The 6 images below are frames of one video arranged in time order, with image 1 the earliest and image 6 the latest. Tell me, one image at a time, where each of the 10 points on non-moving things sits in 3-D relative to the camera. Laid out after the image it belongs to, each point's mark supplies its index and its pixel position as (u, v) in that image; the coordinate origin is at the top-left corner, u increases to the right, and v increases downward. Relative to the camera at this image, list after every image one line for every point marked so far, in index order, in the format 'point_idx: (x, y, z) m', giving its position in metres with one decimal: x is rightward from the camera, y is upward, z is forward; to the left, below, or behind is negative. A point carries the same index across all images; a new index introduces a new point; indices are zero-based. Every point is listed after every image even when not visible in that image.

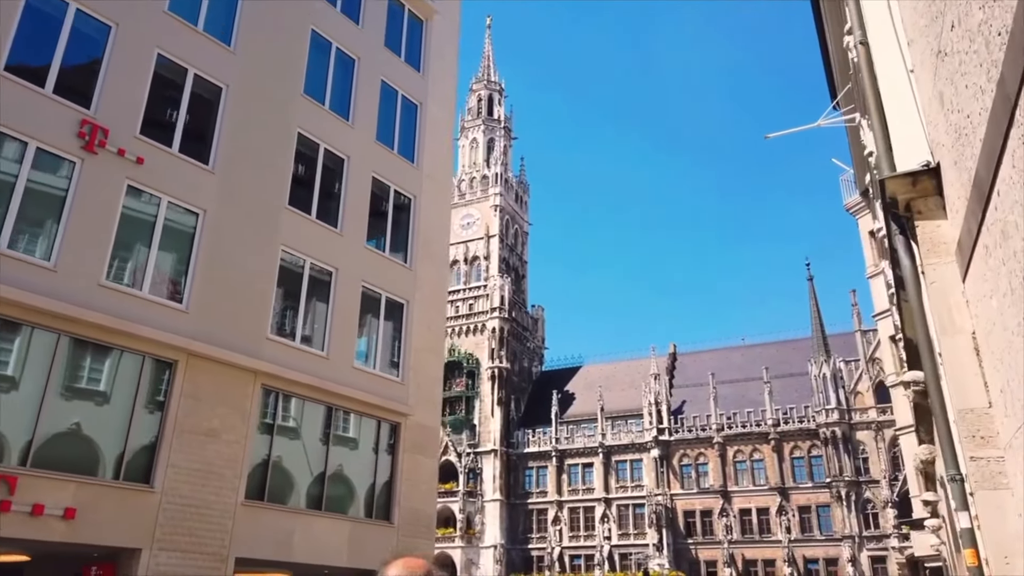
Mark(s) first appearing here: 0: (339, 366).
0: (-4.6, -2.1, +19.0) m
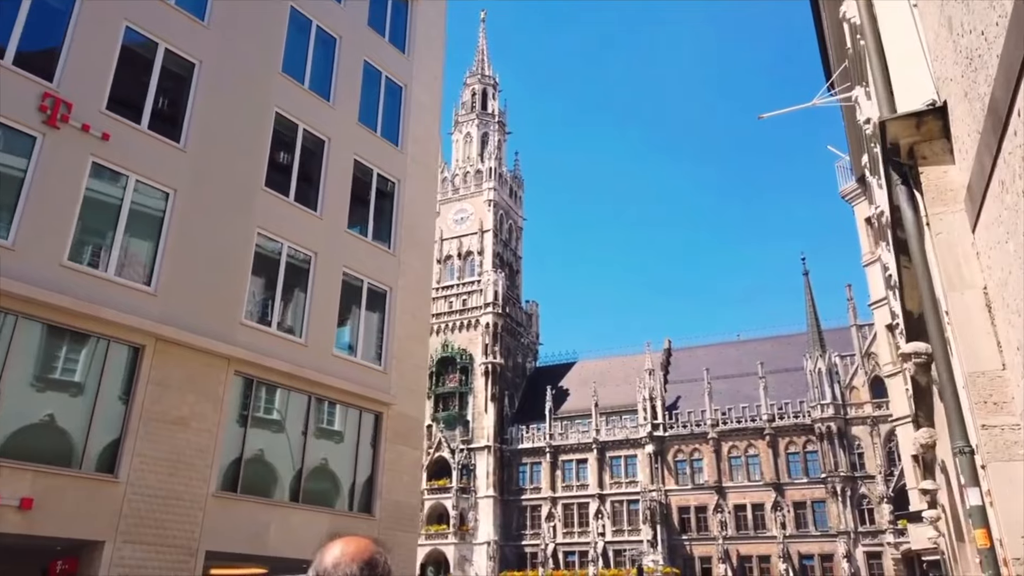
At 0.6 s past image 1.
0: (-5.0, -1.7, +18.4) m
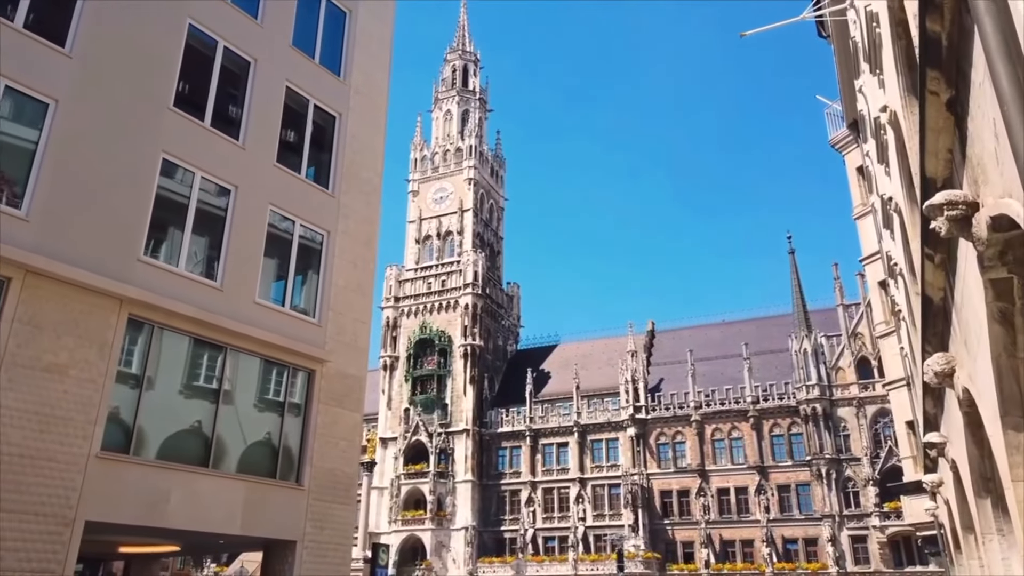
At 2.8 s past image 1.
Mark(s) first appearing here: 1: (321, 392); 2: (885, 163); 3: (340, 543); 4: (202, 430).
0: (-6.2, -0.3, +16.1) m
1: (-4.6, -2.5, +17.4) m
2: (+7.3, +2.5, +14.1) m
3: (-4.0, -6.0, +16.8) m
4: (-6.4, -2.9, +14.7) m
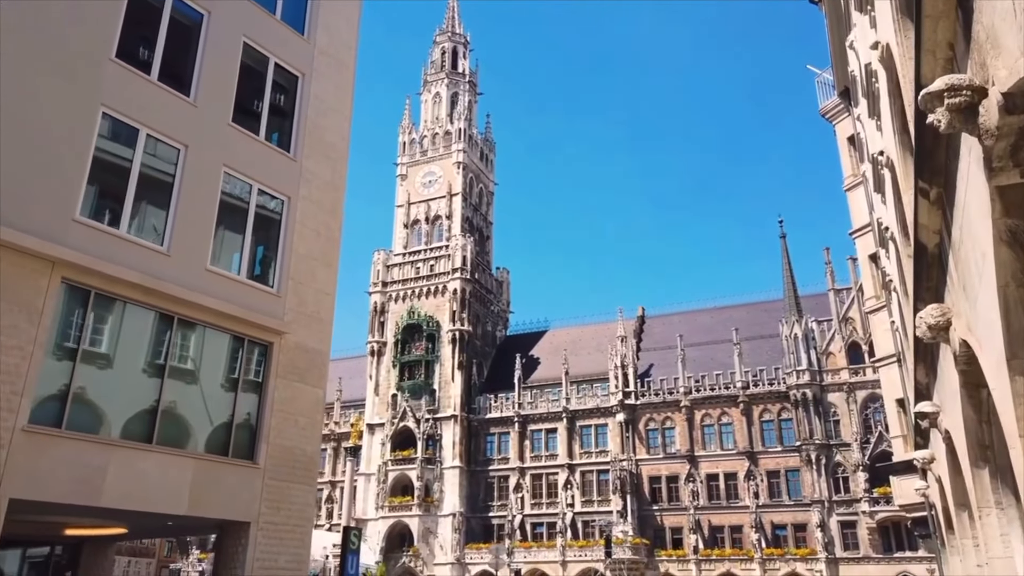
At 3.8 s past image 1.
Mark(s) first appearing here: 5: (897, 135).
0: (-6.8, +0.5, +15.0) m
1: (-5.3, -1.8, +16.5) m
2: (+6.7, +3.1, +13.2) m
3: (-4.7, -5.2, +15.9) m
4: (-7.0, -2.2, +13.8) m
5: (+5.6, +2.2, +10.5) m
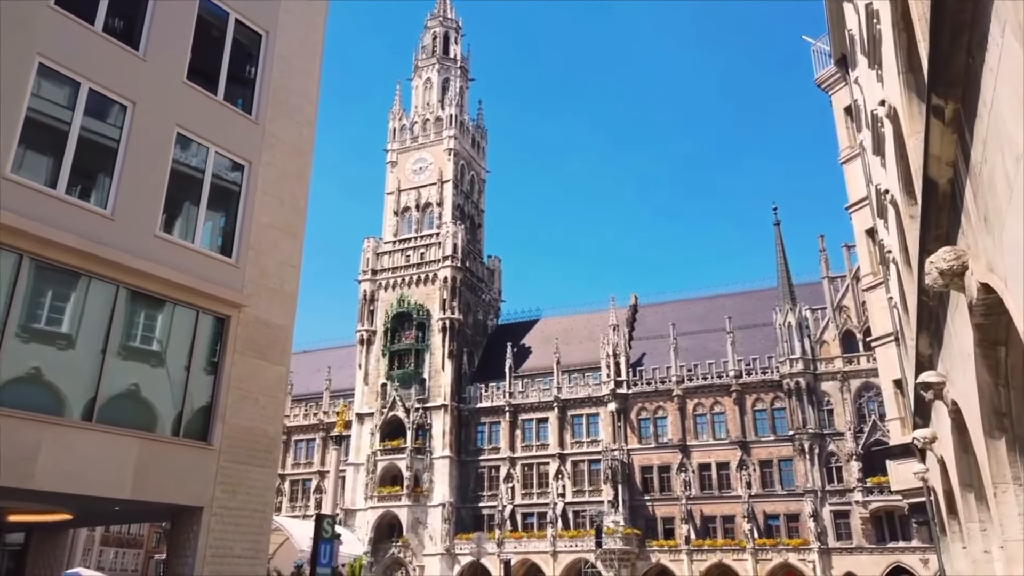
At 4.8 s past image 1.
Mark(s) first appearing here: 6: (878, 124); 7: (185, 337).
0: (-7.4, +1.1, +13.9) m
1: (-5.9, -1.1, +15.4) m
2: (+6.2, +3.7, +12.2) m
3: (-5.3, -4.6, +14.9) m
4: (-7.6, -1.6, +12.7) m
5: (+5.1, +2.8, +9.5) m
6: (+6.9, +3.0, +13.5) m
7: (-6.7, -0.9, +14.5) m
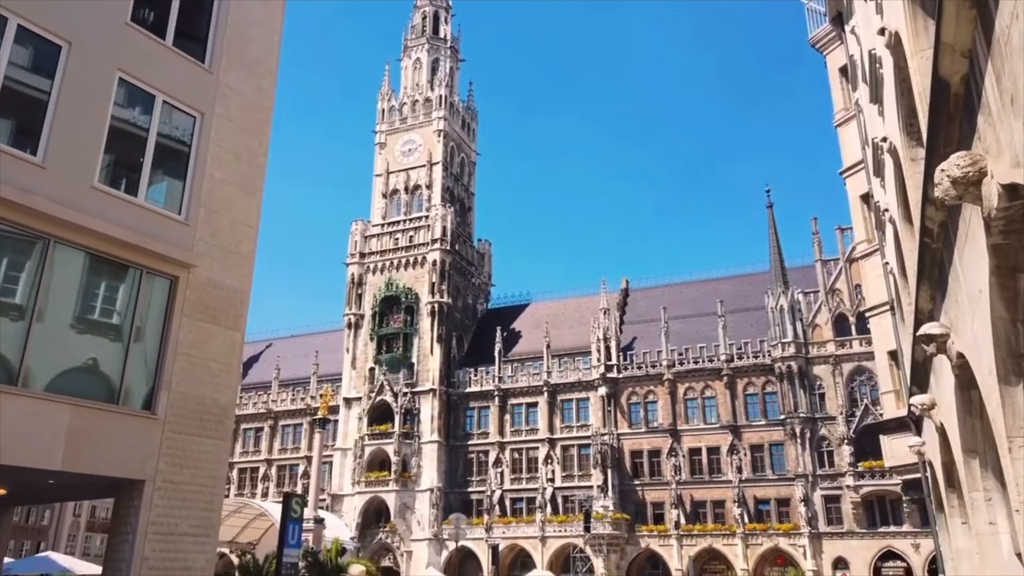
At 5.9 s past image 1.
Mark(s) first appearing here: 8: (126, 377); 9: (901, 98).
0: (-7.9, +1.9, +12.8) m
1: (-6.4, -0.3, +14.3) m
2: (+5.6, +4.4, +11.1) m
3: (-5.9, -3.8, +13.8) m
4: (-8.1, -0.8, +11.6) m
5: (+4.6, +3.5, +8.4) m
6: (+6.3, +3.8, +12.5) m
7: (-7.2, -0.1, +13.4) m
8: (-7.2, -1.4, +13.0) m
9: (+5.5, +2.7, +10.3) m
